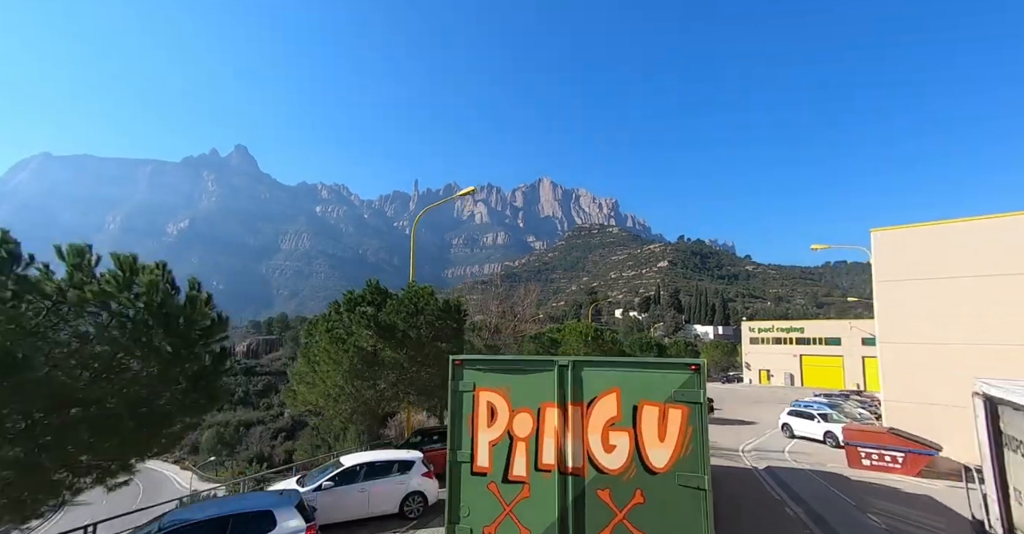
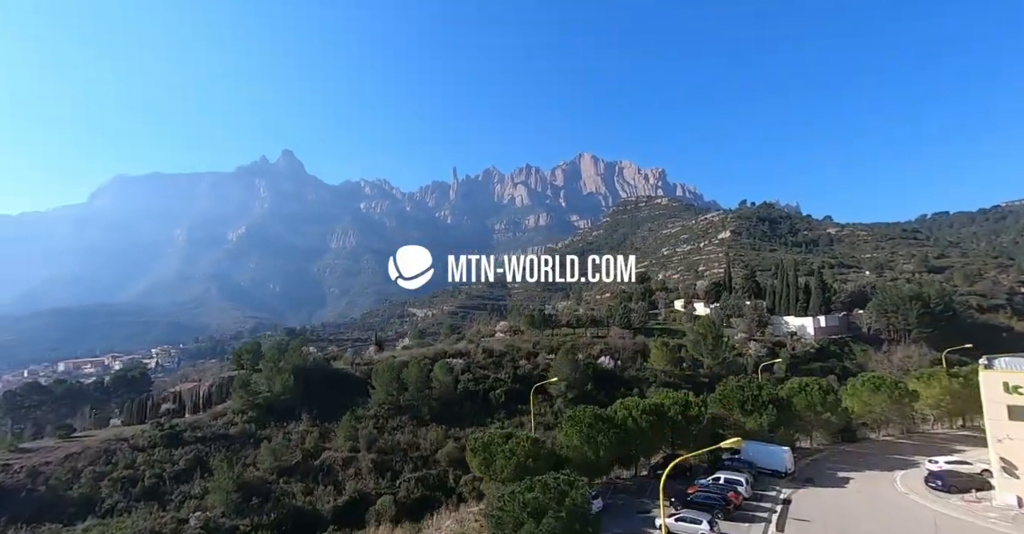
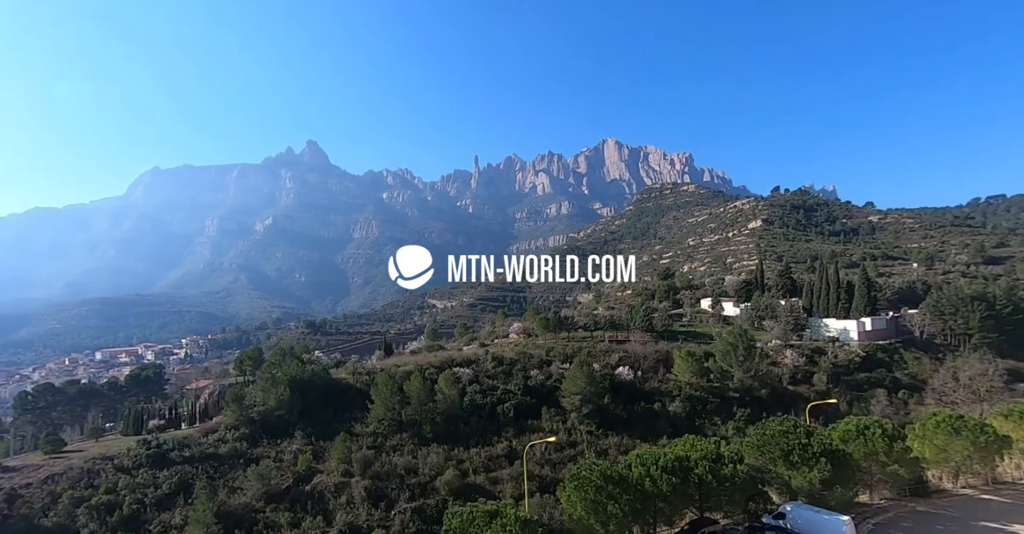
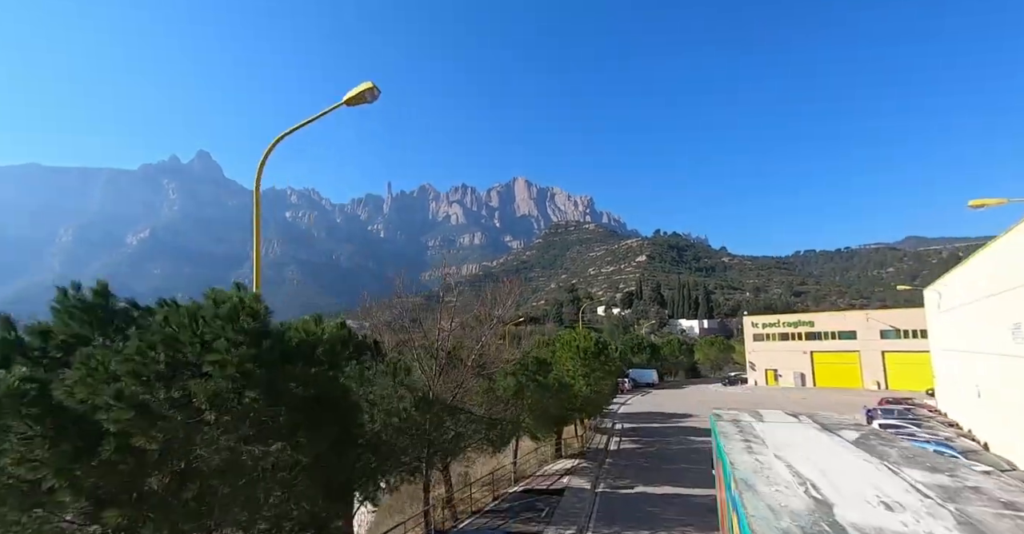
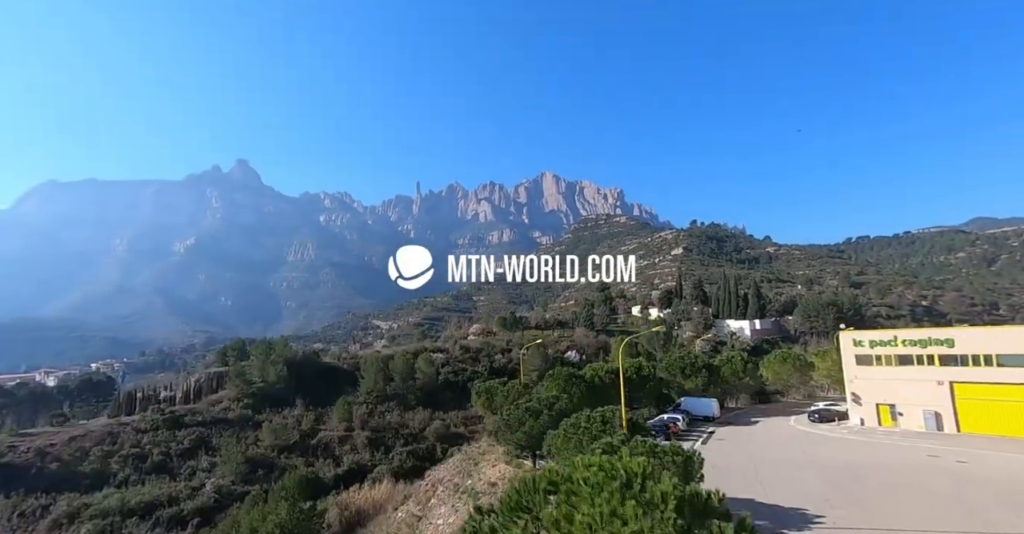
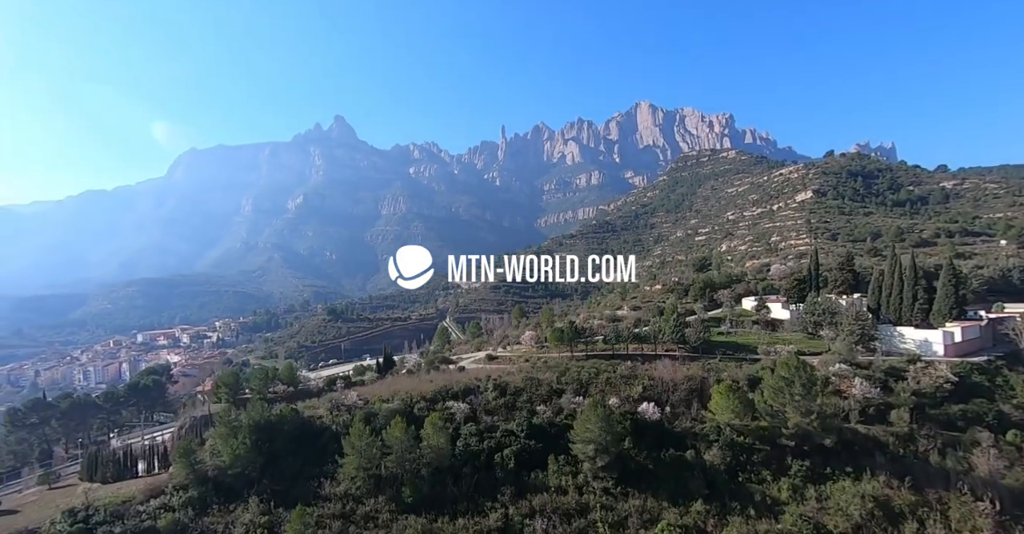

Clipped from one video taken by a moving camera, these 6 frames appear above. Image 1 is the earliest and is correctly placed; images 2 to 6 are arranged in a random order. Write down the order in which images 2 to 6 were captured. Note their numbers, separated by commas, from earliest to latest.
4, 5, 2, 3, 6
